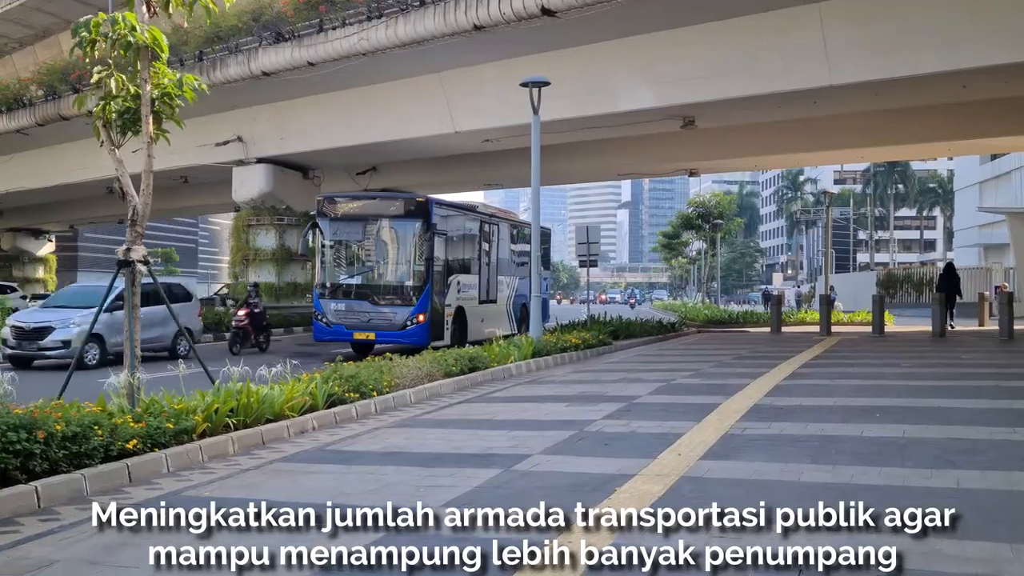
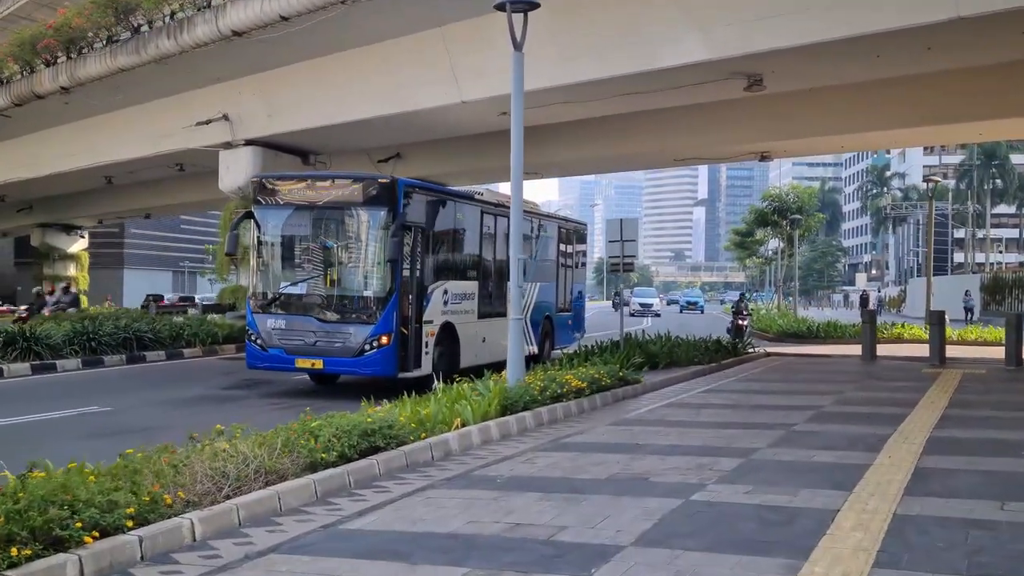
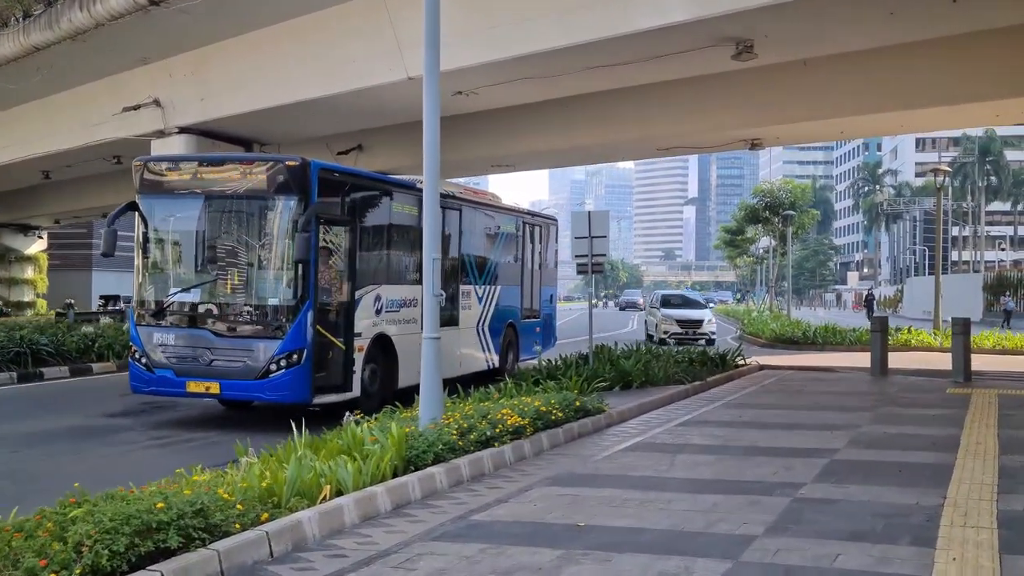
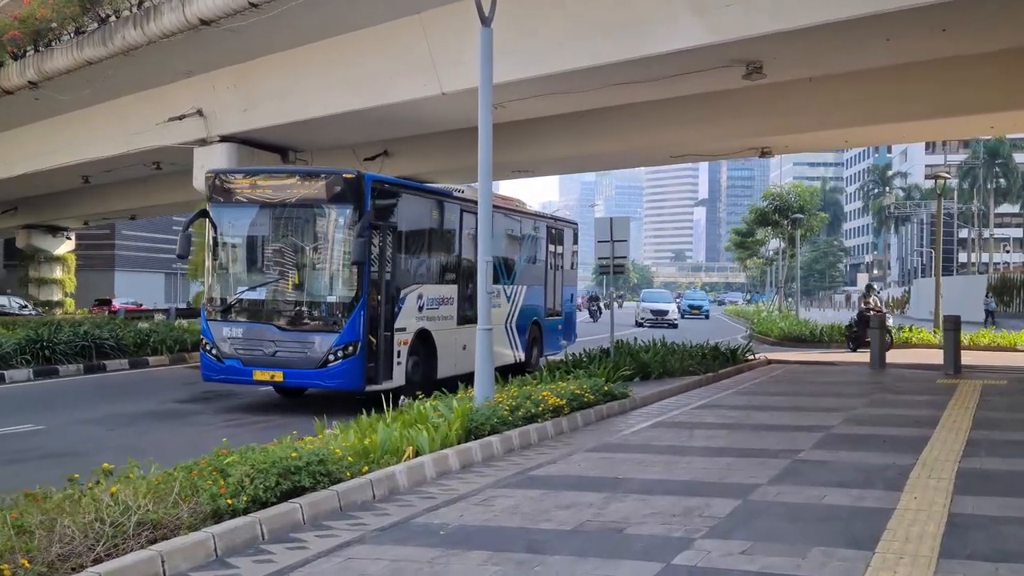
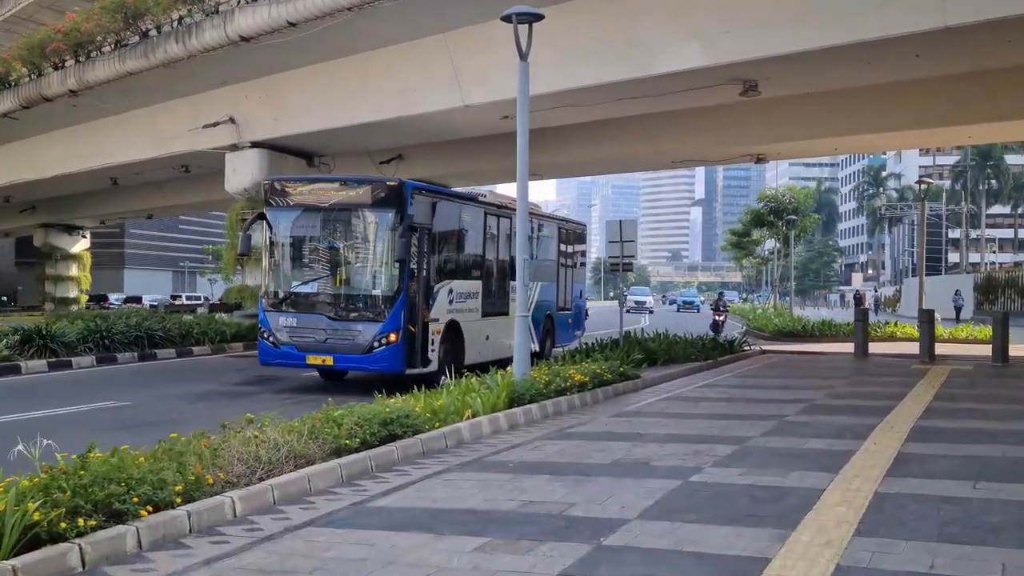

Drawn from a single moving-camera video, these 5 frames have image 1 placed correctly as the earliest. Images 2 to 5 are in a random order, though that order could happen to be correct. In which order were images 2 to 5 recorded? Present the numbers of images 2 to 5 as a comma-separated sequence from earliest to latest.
5, 2, 4, 3
